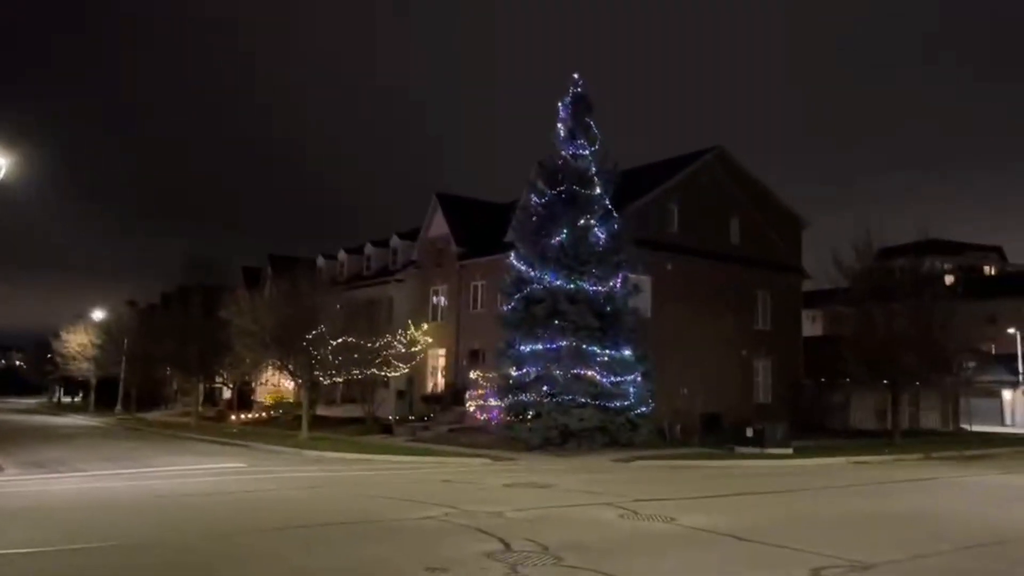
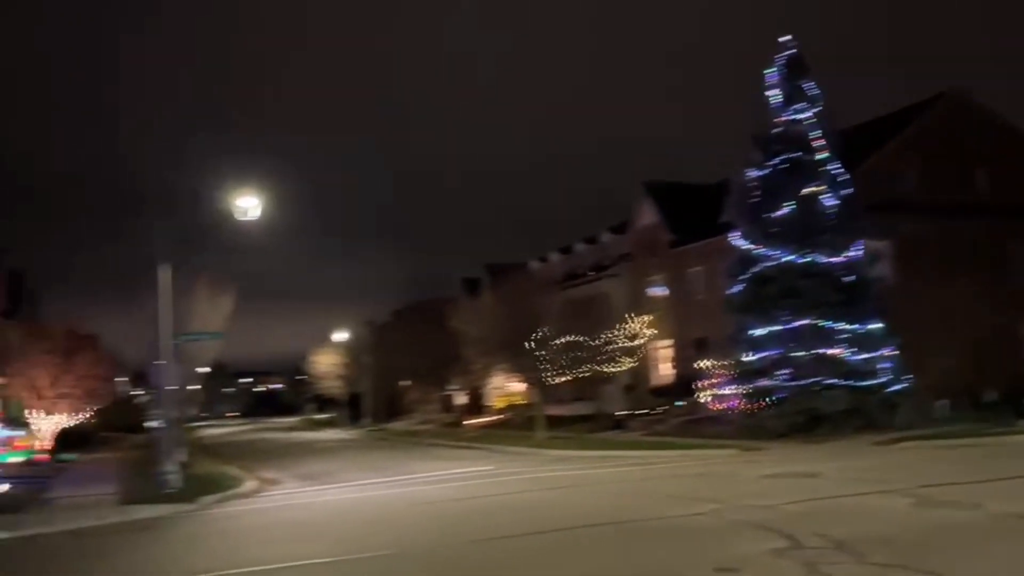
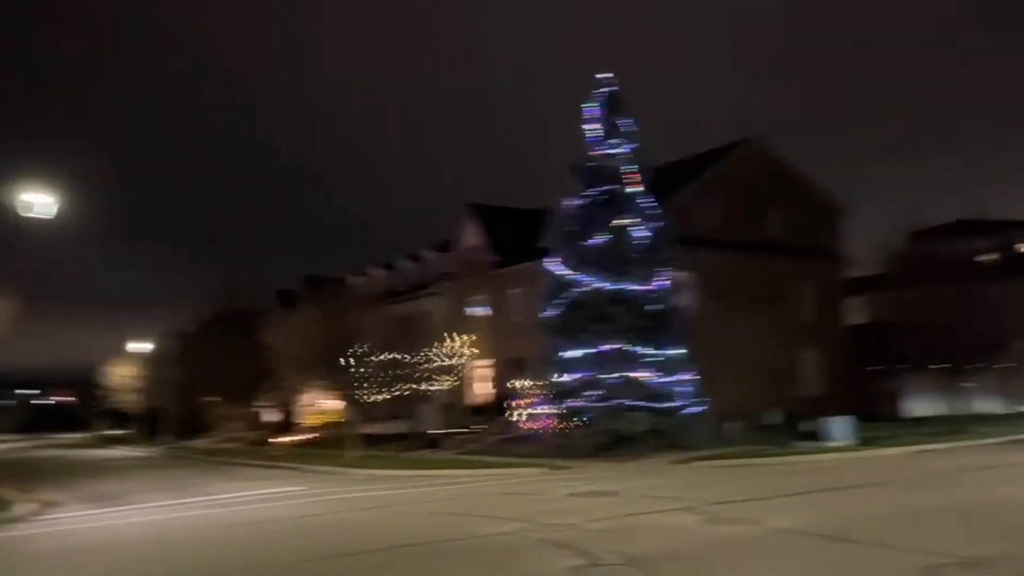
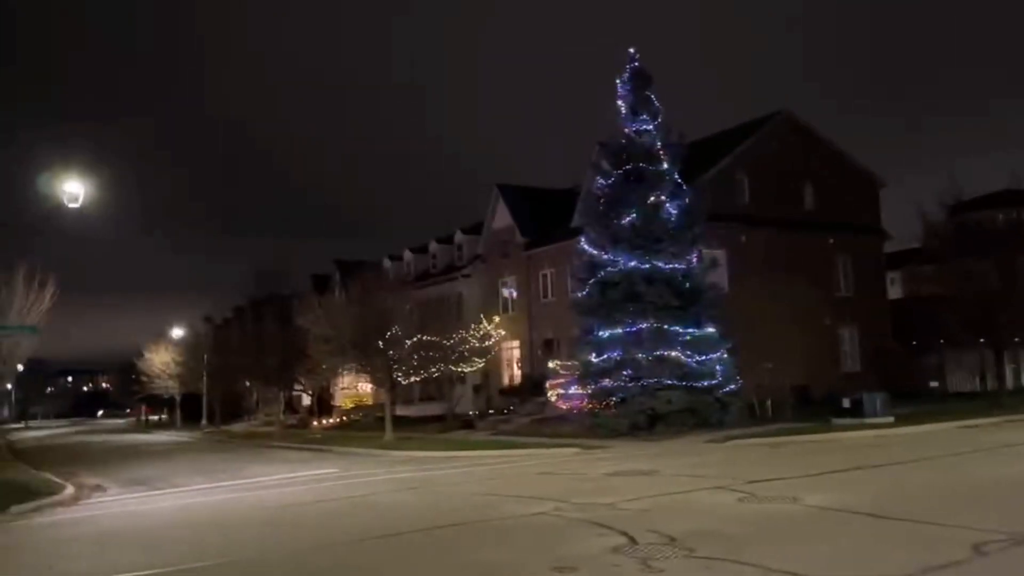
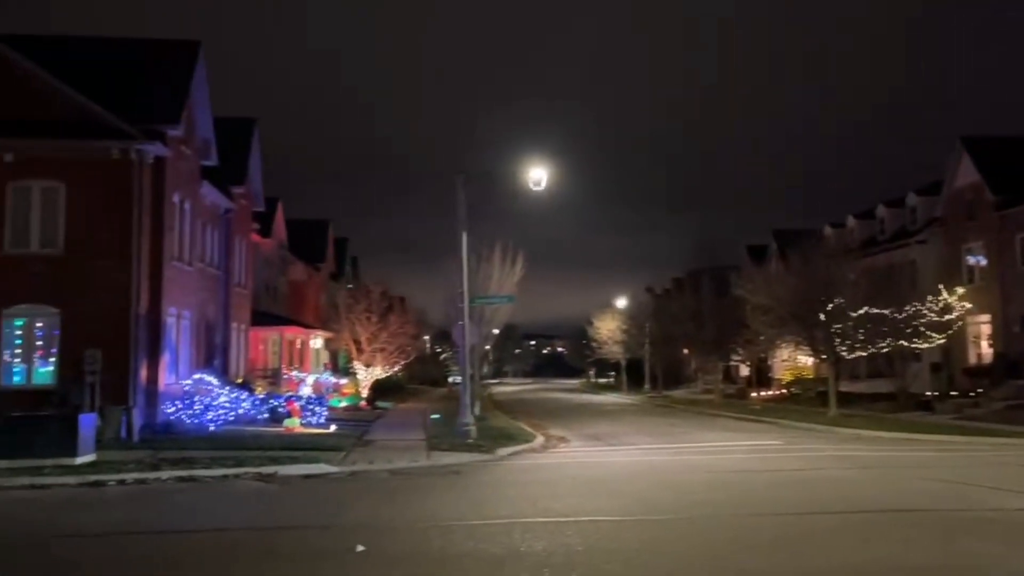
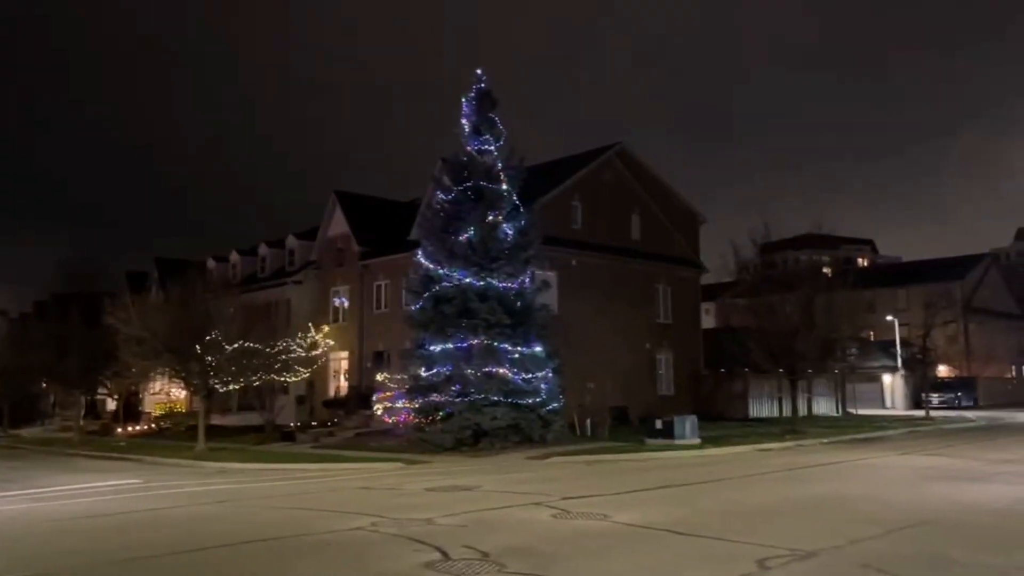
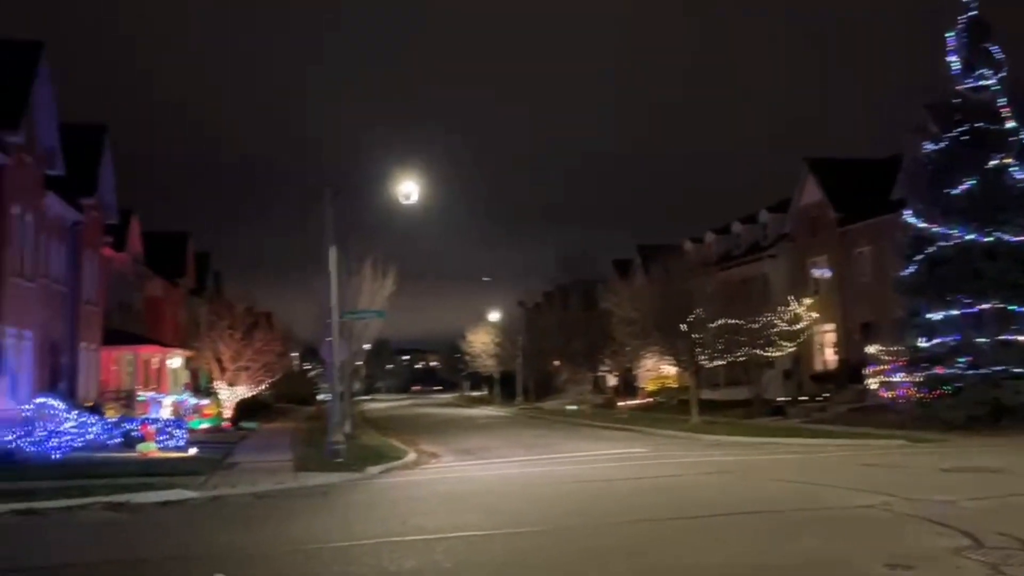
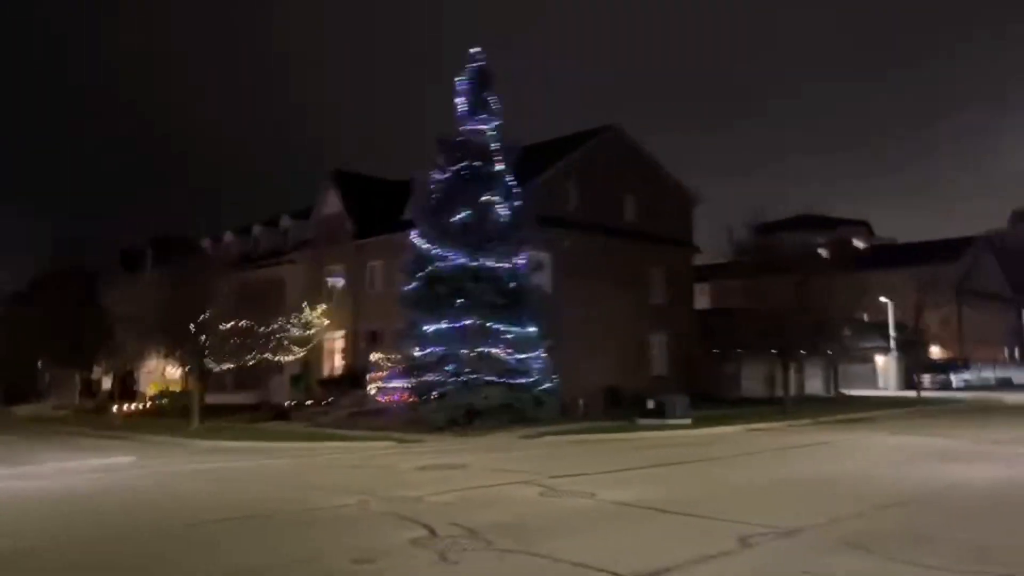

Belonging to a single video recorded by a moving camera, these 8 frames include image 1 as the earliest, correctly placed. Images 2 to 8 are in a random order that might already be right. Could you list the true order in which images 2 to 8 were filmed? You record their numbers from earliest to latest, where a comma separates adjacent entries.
8, 4, 6, 3, 2, 7, 5
